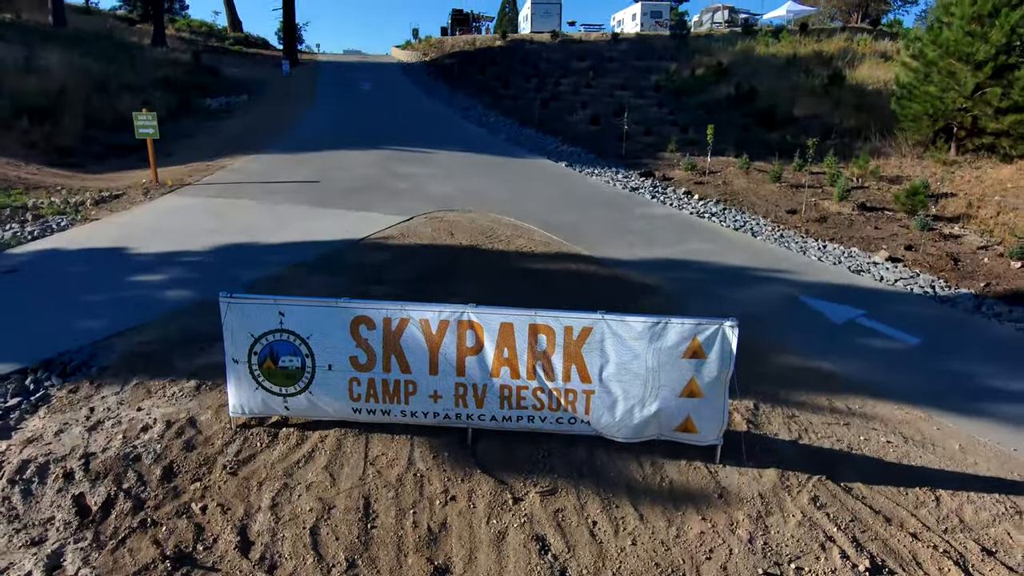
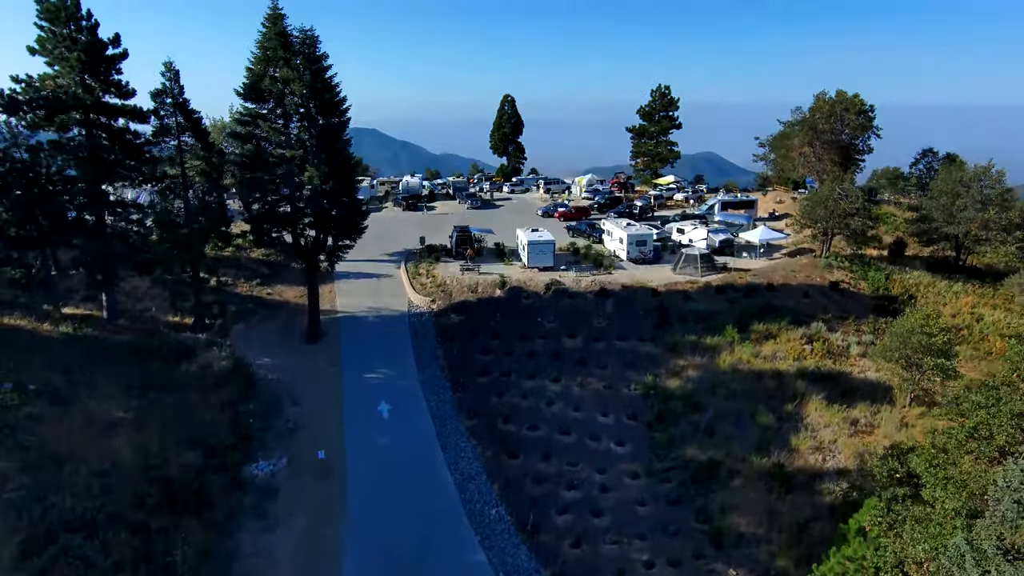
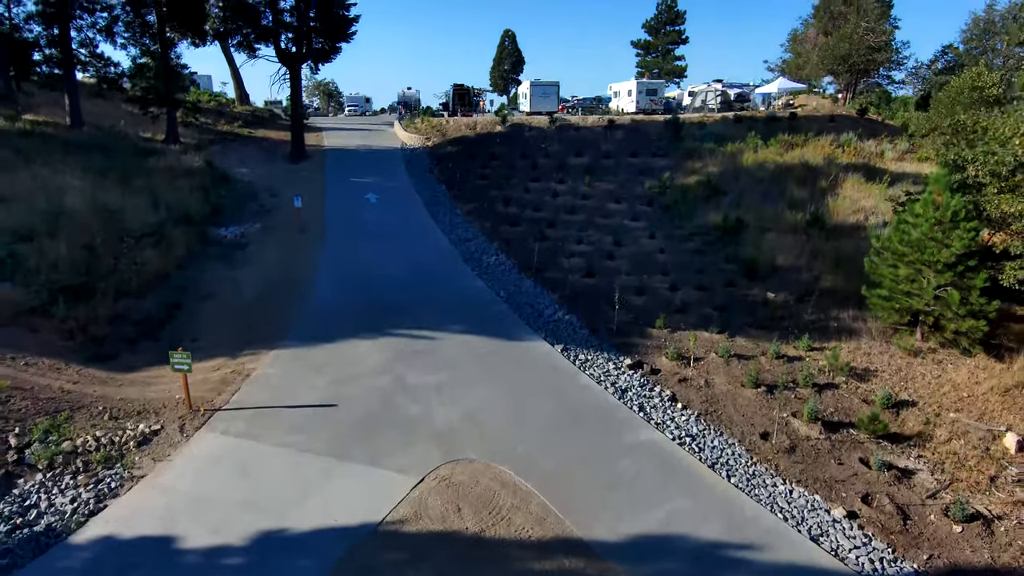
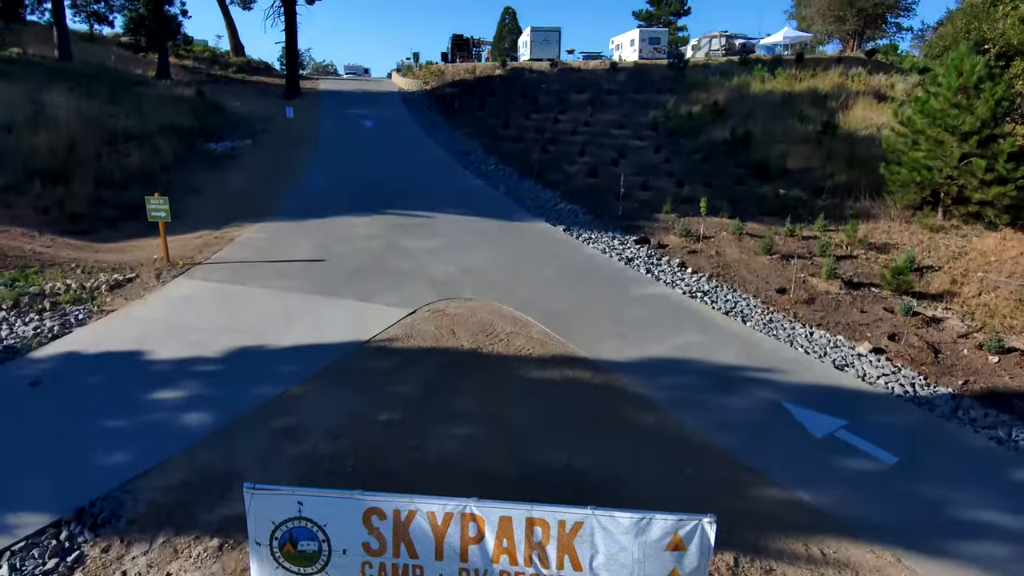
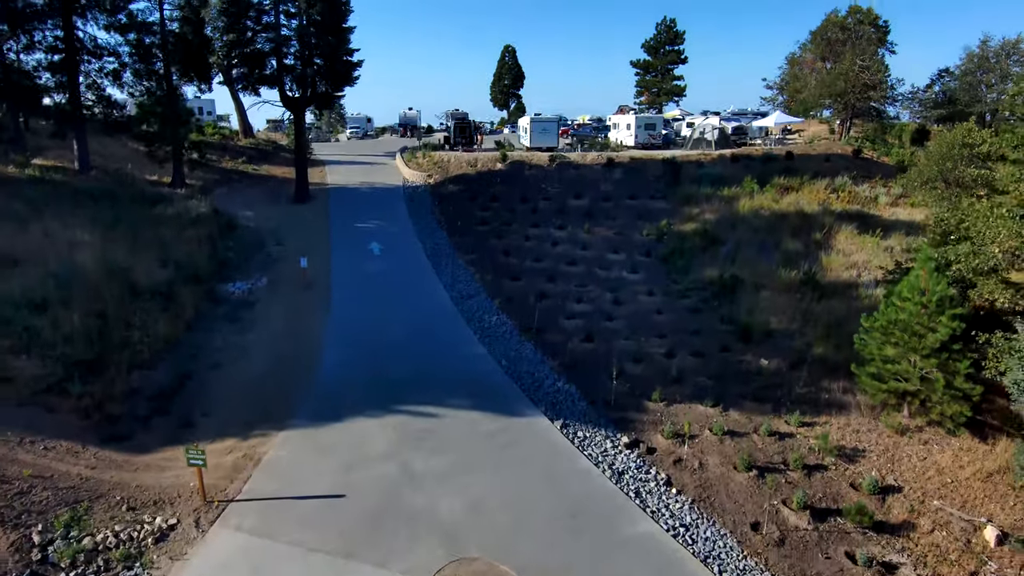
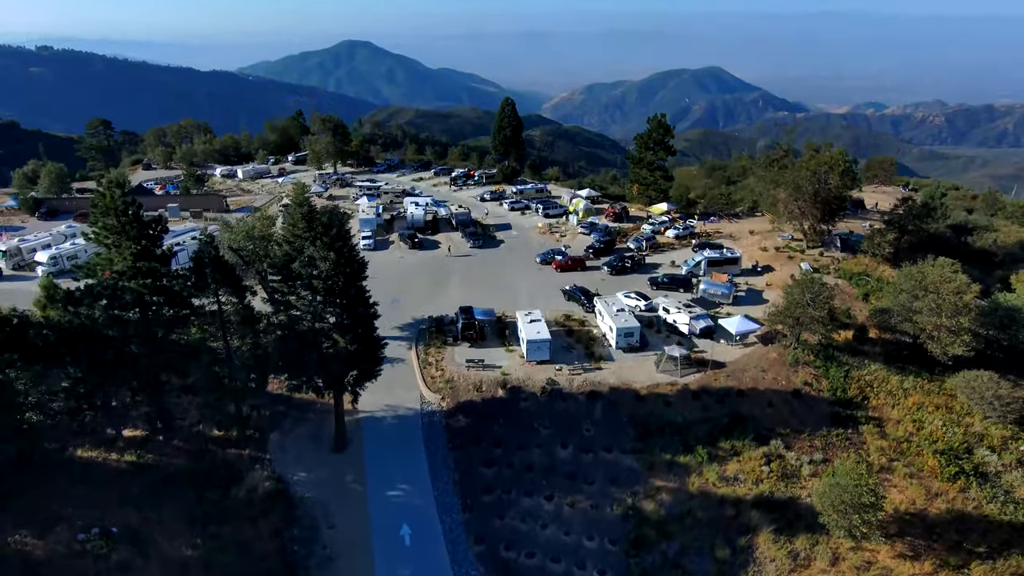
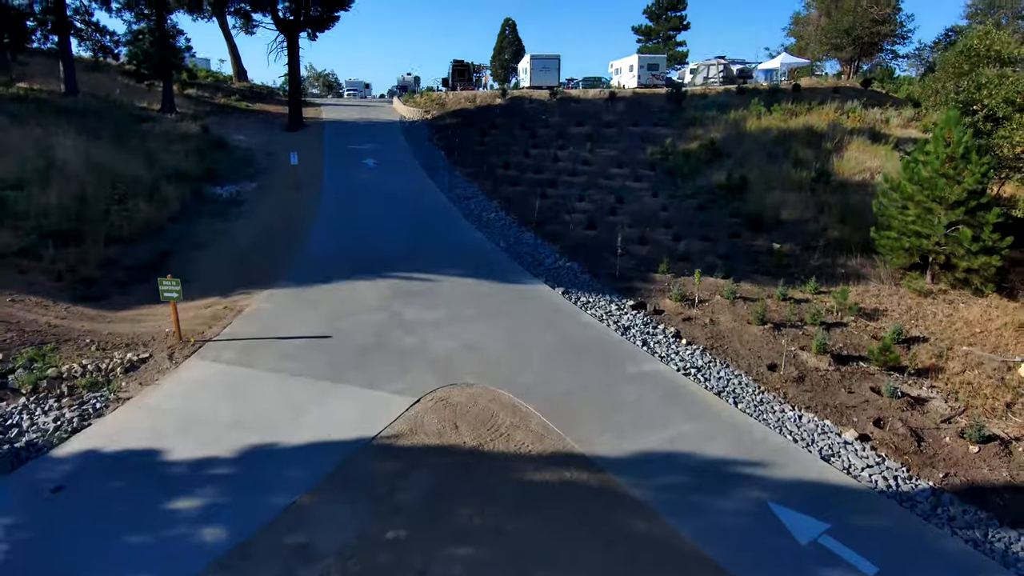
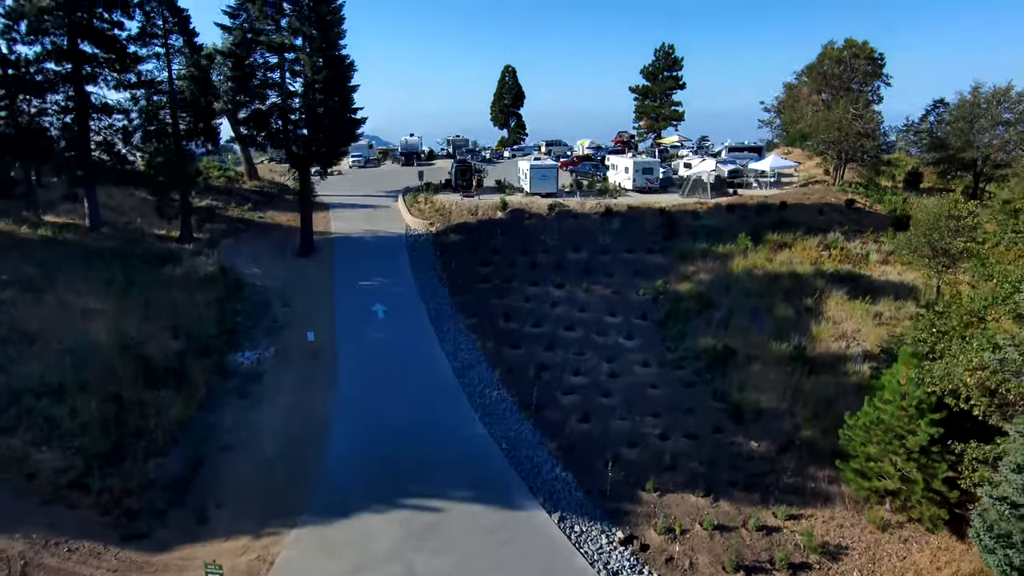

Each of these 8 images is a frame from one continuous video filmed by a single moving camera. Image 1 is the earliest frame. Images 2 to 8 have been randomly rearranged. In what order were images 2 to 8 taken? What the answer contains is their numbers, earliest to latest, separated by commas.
4, 7, 3, 5, 8, 2, 6
